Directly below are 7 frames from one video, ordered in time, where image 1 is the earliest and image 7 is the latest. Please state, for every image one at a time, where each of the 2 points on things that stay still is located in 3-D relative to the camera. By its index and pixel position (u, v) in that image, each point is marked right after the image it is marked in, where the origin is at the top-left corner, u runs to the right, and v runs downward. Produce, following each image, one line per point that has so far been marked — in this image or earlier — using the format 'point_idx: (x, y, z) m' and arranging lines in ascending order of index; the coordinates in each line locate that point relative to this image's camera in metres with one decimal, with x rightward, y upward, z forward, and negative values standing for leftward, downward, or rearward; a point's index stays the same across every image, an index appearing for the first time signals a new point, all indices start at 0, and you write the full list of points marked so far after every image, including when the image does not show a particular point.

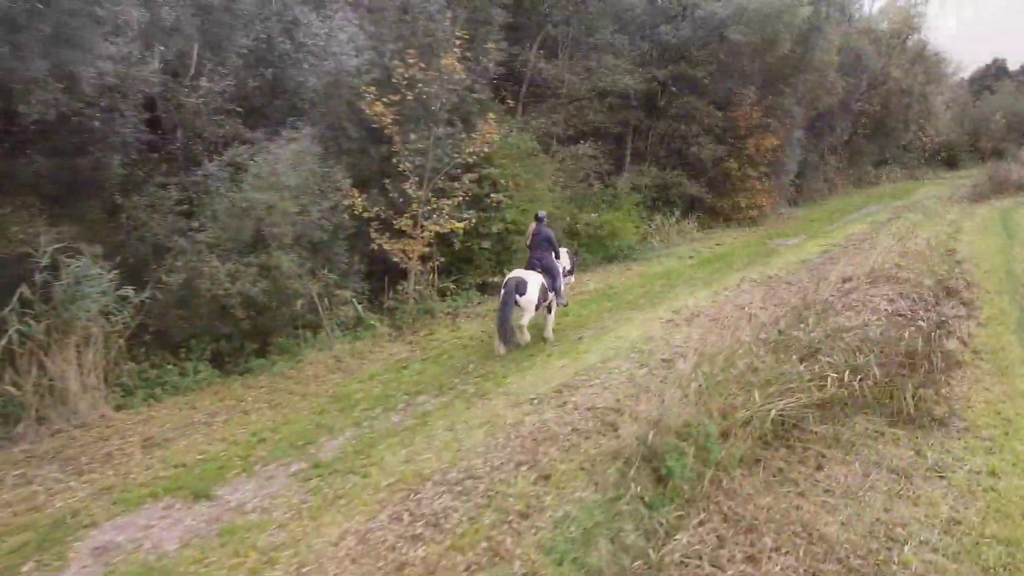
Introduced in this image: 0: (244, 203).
0: (-3.6, +1.1, +11.0) m
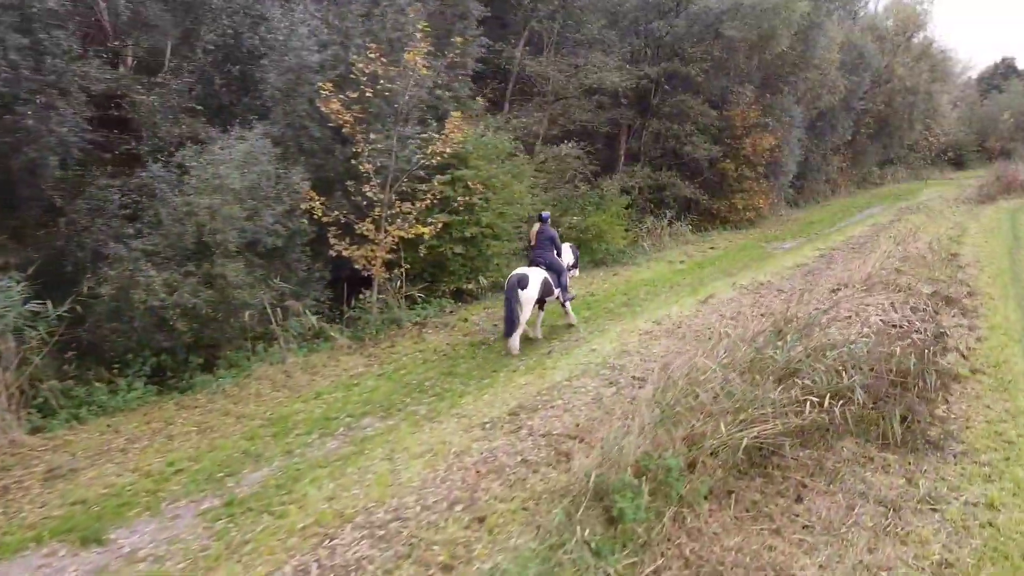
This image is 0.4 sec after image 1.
0: (-4.1, +1.0, +10.3) m
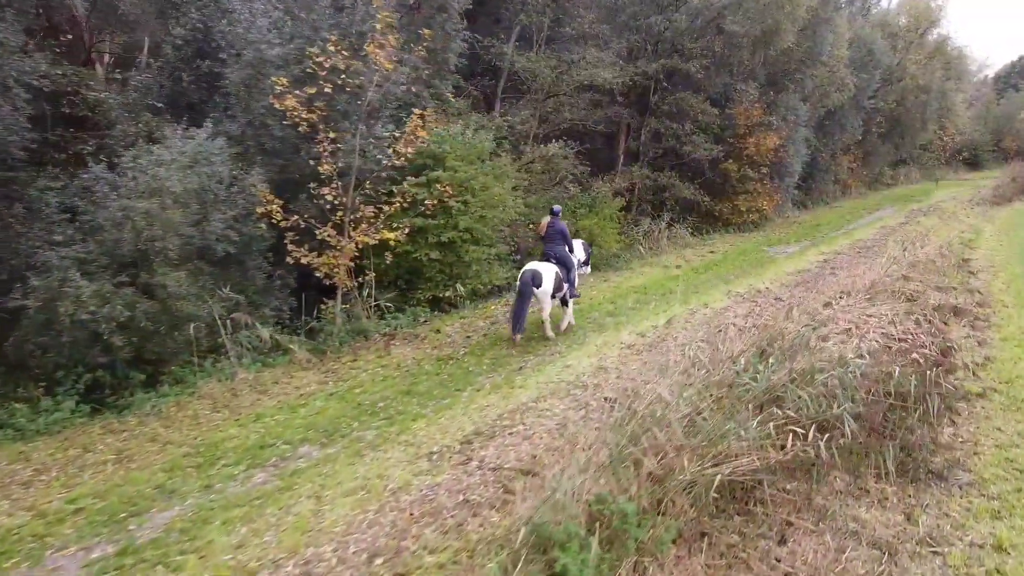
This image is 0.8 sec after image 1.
0: (-4.6, +0.9, +9.5) m
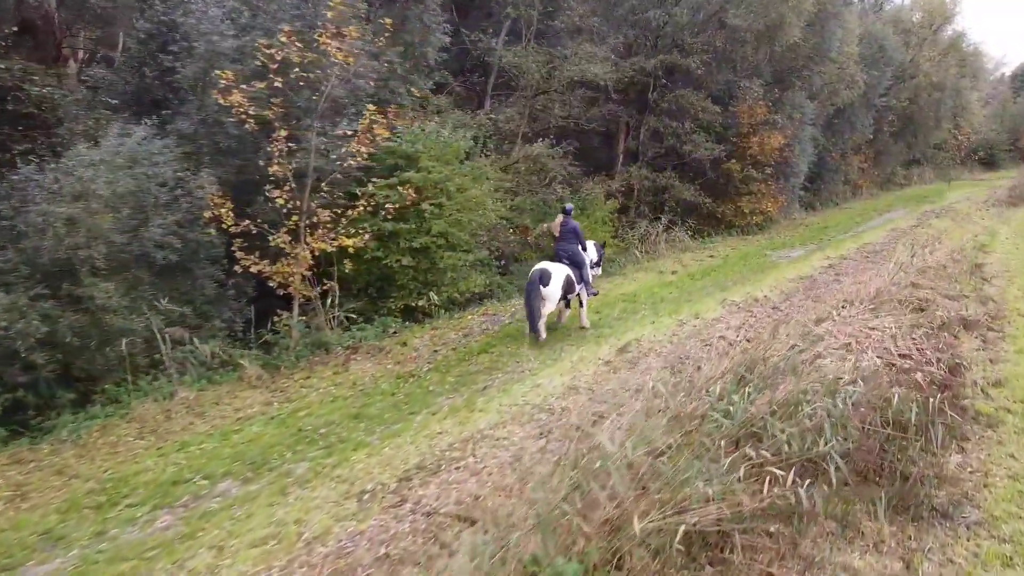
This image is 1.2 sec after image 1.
0: (-5.0, +0.7, +8.7) m
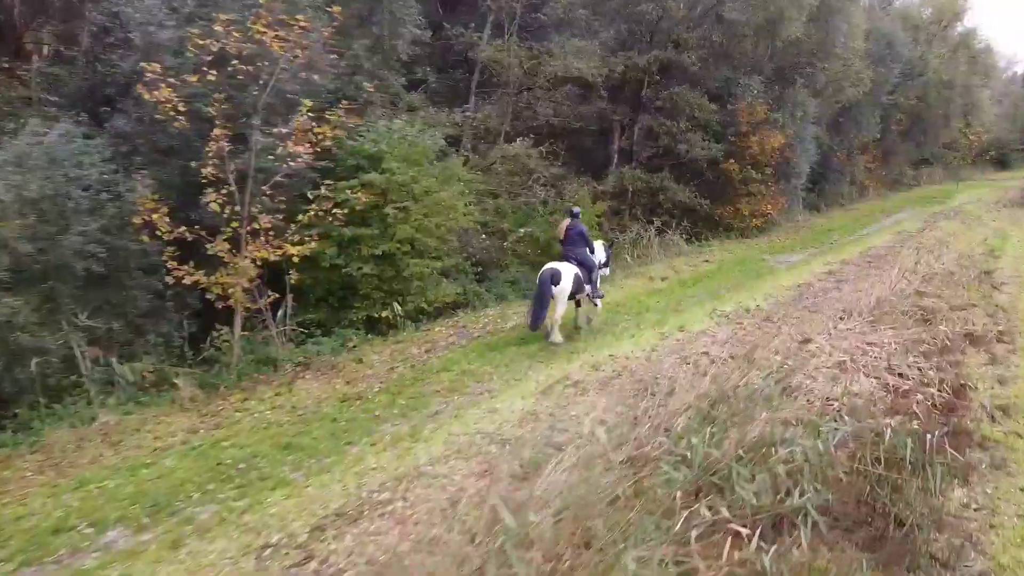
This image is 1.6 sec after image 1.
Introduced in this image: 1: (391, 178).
0: (-5.5, +0.6, +7.8) m
1: (-1.8, +1.7, +12.3) m
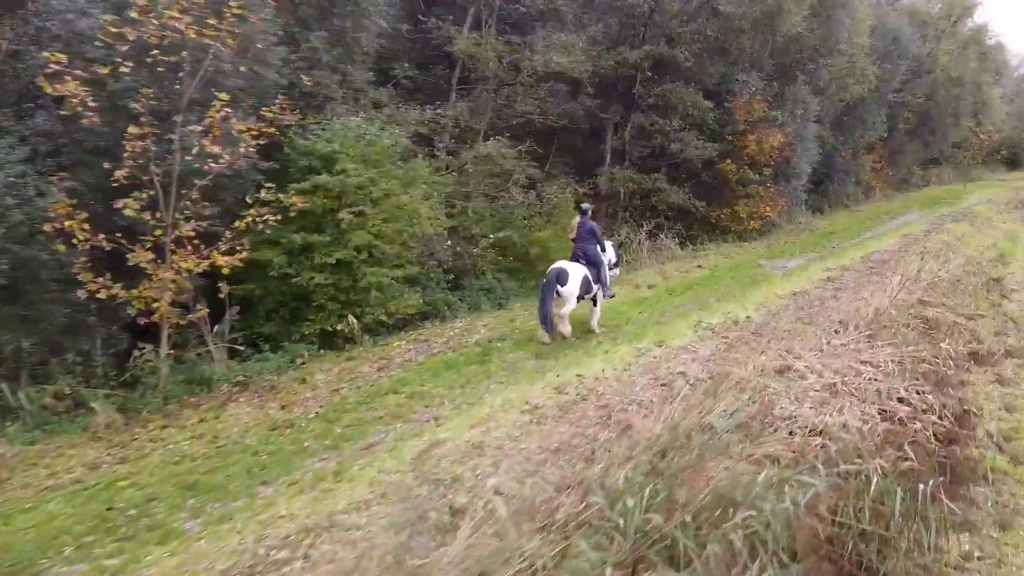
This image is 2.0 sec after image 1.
0: (-6.0, +0.4, +6.9) m
1: (-2.3, +1.5, +11.3) m
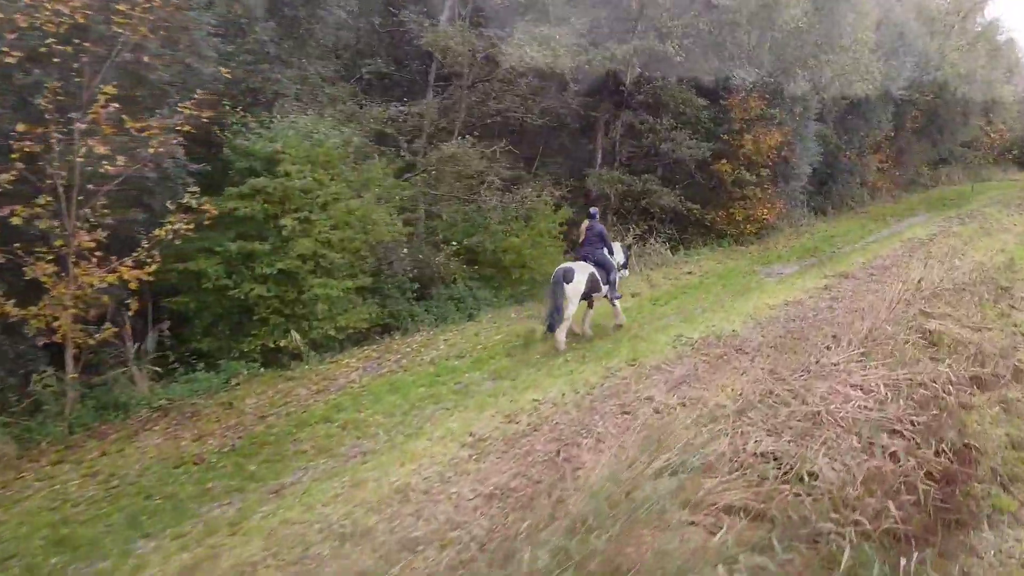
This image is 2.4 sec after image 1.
0: (-6.6, +0.3, +6.0) m
1: (-2.9, +1.3, +10.4) m
